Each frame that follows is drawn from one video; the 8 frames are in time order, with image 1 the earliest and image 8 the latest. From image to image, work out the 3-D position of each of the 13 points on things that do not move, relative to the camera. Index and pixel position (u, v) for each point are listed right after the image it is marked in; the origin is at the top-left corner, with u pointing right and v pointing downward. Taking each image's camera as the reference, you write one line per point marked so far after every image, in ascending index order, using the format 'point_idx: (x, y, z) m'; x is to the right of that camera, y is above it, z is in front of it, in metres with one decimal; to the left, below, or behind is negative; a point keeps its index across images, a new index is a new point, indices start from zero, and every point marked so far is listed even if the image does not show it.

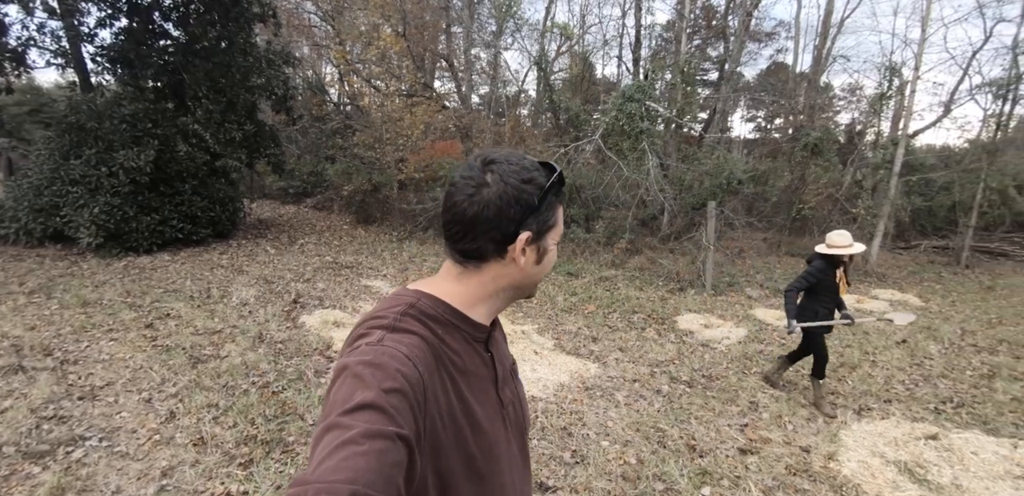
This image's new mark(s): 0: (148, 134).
0: (-7.9, +2.5, +9.7) m
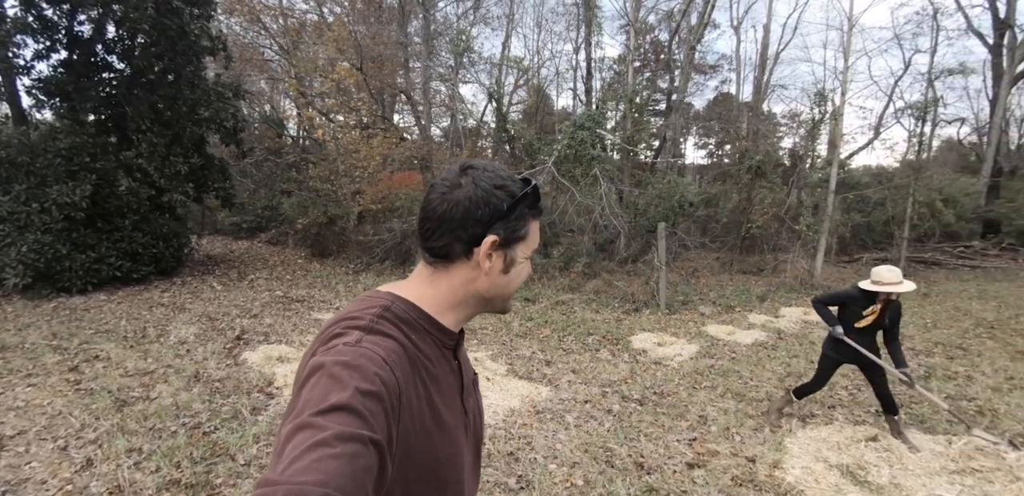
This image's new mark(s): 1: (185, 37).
0: (-8.8, +1.6, +9.3) m
1: (-7.5, +4.8, +10.2) m
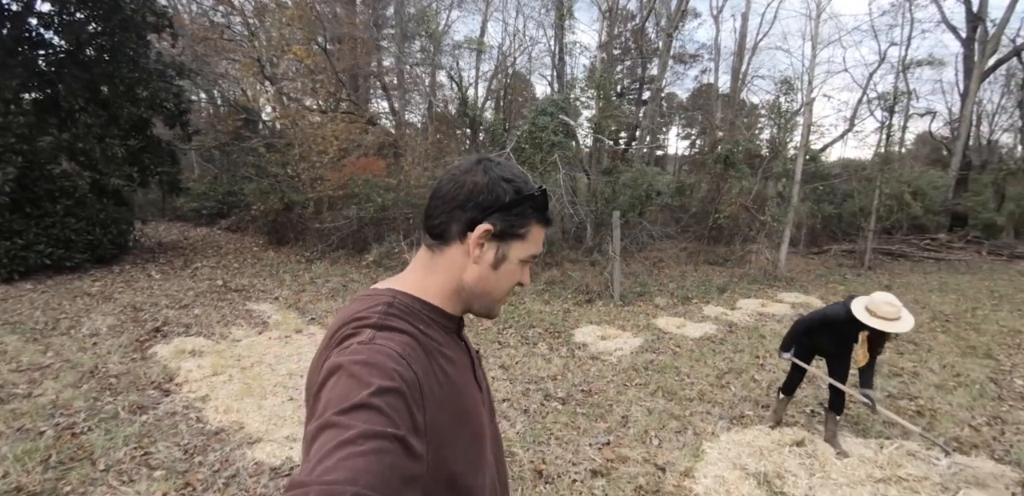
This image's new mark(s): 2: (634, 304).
0: (-9.8, +1.9, +8.6) m
1: (-8.4, +5.1, +9.5) m
2: (+2.5, -1.2, +9.2) m
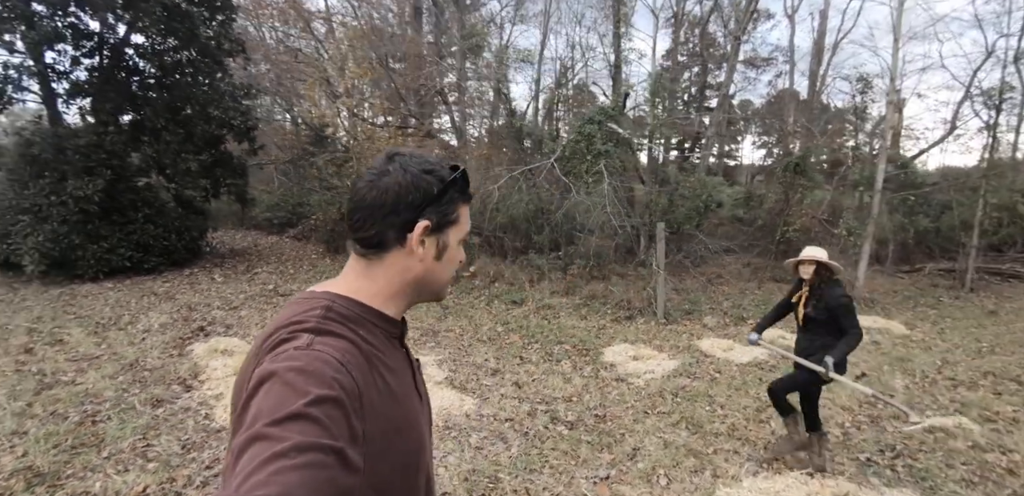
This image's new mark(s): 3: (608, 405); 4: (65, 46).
0: (-9.0, +1.9, +9.8) m
1: (-7.5, +5.0, +10.5) m
2: (+3.2, -1.5, +8.5) m
3: (+1.0, -1.7, +4.7) m
4: (-9.3, +4.2, +9.1) m
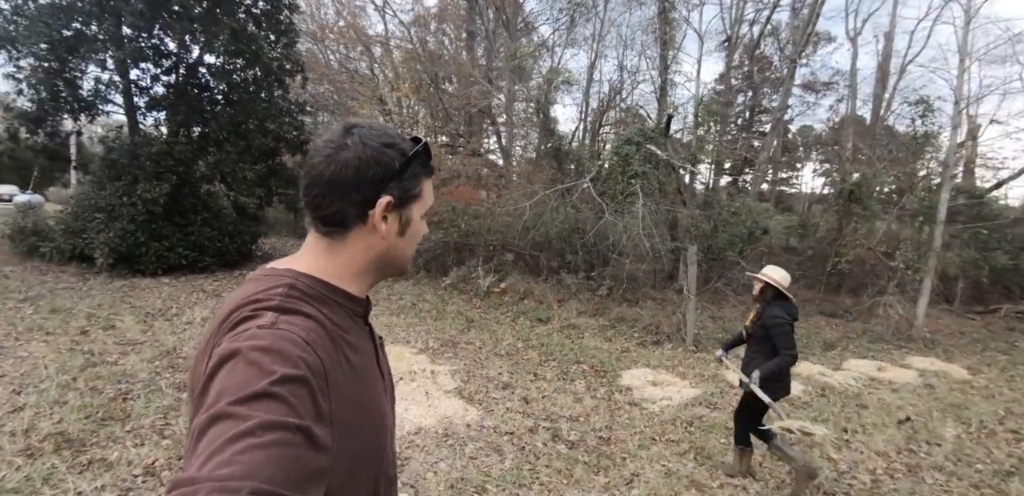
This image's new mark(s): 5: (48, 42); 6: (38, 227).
0: (-8.3, +1.9, +10.7) m
1: (-6.5, +4.9, +11.5) m
2: (+3.6, -1.9, +8.1) m
3: (+1.1, -1.8, +4.5) m
4: (-8.4, +4.2, +10.2) m
5: (-9.9, +4.4, +9.4) m
6: (-11.8, +0.5, +11.0) m
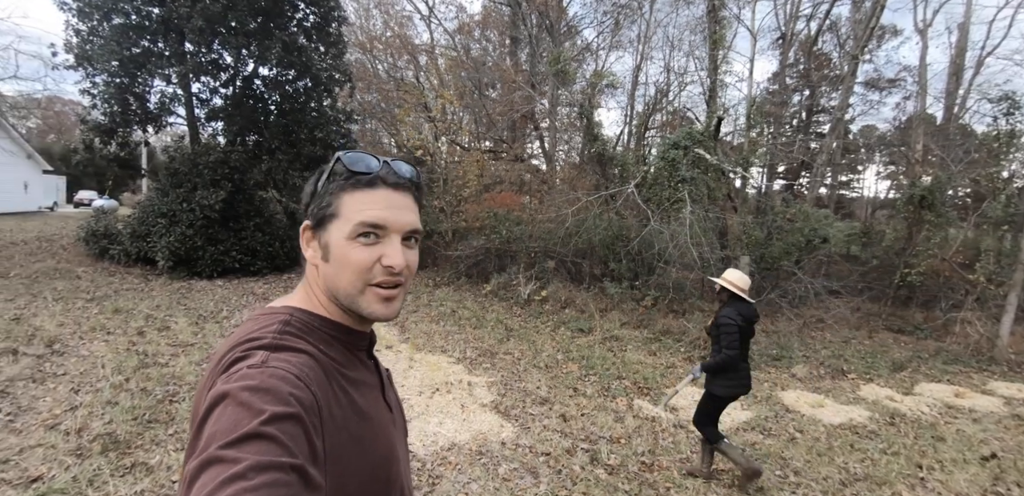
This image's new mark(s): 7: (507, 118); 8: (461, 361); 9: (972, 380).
0: (-7.3, +1.8, +11.3) m
1: (-5.4, +4.8, +11.9) m
2: (+4.3, -2.1, +7.6) m
3: (+1.4, -2.0, +4.3) m
4: (-7.5, +4.1, +10.8) m
5: (-9.0, +4.3, +10.2) m
6: (-10.8, +0.5, +11.9) m
7: (-0.1, +4.0, +13.8) m
8: (-0.8, -1.7, +6.7) m
9: (+8.2, -2.3, +7.9) m
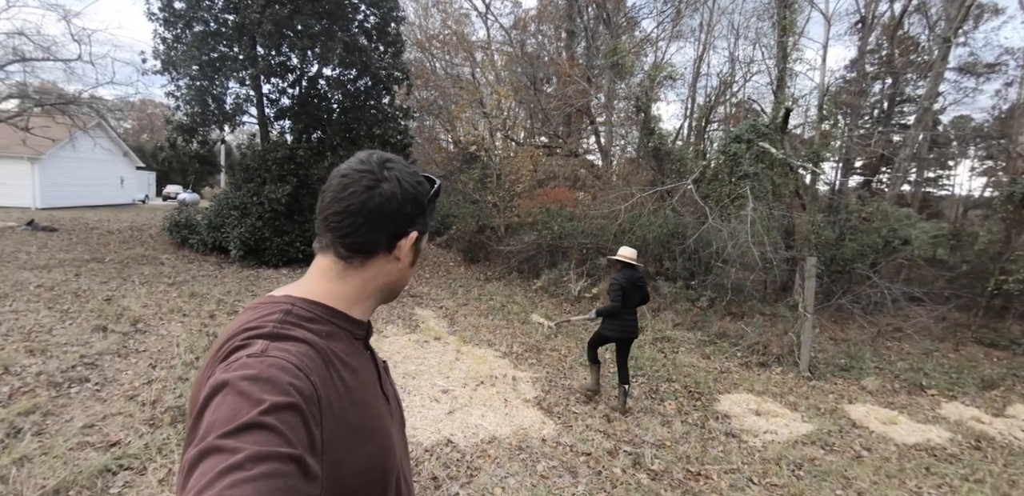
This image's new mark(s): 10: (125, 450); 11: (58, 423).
0: (-5.9, +2.0, +12.0) m
1: (-4.0, +5.0, +12.4) m
2: (+5.0, -2.1, +7.0) m
3: (+1.8, -2.0, +4.1) m
4: (-6.2, +4.4, +11.5) m
5: (-7.8, +4.6, +11.1) m
6: (-9.4, +0.8, +13.0) m
7: (+1.5, +4.1, +13.6) m
8: (-0.1, -1.6, +6.7) m
9: (+8.9, -2.4, +6.9) m
10: (-3.0, -1.5, +3.4) m
11: (-3.8, -1.5, +3.7) m
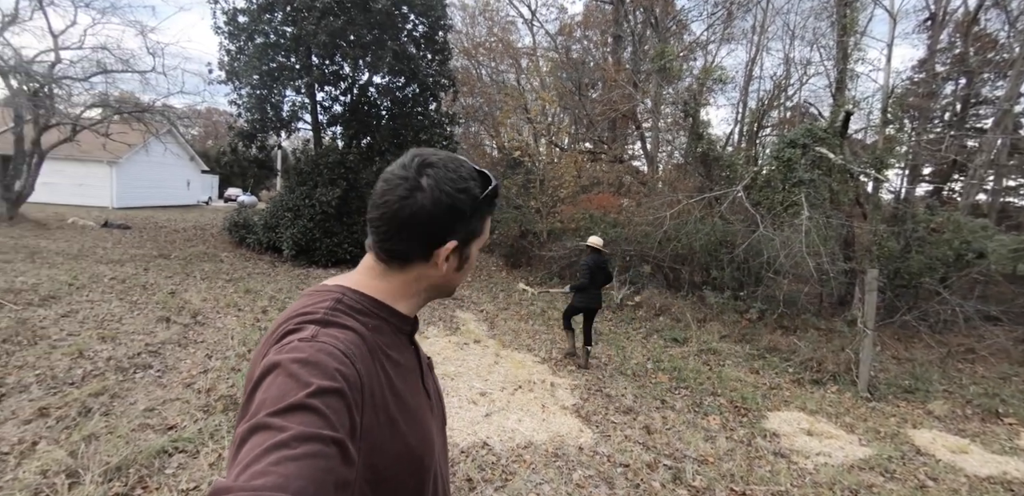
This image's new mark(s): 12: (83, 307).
0: (-4.8, +2.0, +12.5) m
1: (-2.8, +4.9, +12.7) m
2: (+5.5, -2.3, +6.5) m
3: (+2.1, -2.0, +3.8) m
4: (-5.0, +4.4, +12.0) m
5: (-6.7, +4.6, +11.8) m
6: (-8.2, +0.8, +13.8) m
7: (+2.7, +3.9, +13.5) m
8: (+0.5, -1.7, +6.7) m
9: (+9.4, -2.7, +6.0) m
10: (-2.7, -1.5, +3.6) m
11: (-3.5, -1.4, +4.0) m
12: (-6.2, -0.9, +6.5) m
